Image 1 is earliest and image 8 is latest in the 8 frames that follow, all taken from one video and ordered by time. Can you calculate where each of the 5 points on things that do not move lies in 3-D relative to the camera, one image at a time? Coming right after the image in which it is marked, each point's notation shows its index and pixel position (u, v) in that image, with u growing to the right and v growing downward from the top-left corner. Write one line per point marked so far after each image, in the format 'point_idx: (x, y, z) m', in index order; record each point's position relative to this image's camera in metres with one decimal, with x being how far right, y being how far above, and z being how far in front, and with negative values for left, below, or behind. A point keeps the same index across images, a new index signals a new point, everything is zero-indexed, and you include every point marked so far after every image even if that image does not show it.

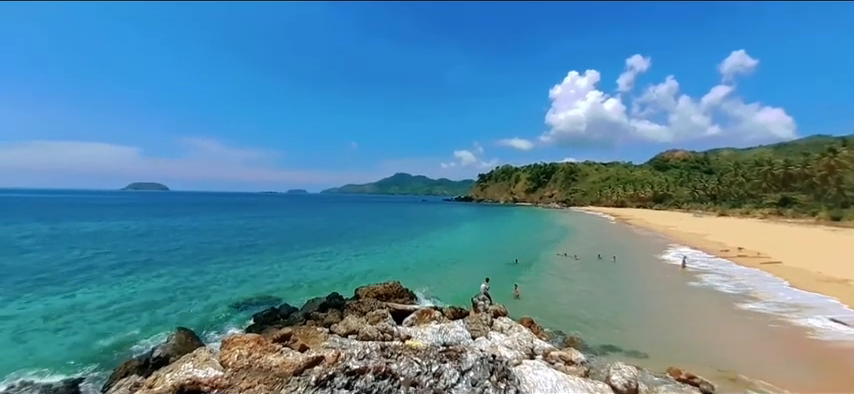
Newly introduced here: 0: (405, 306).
0: (-1.1, -5.9, +17.4) m
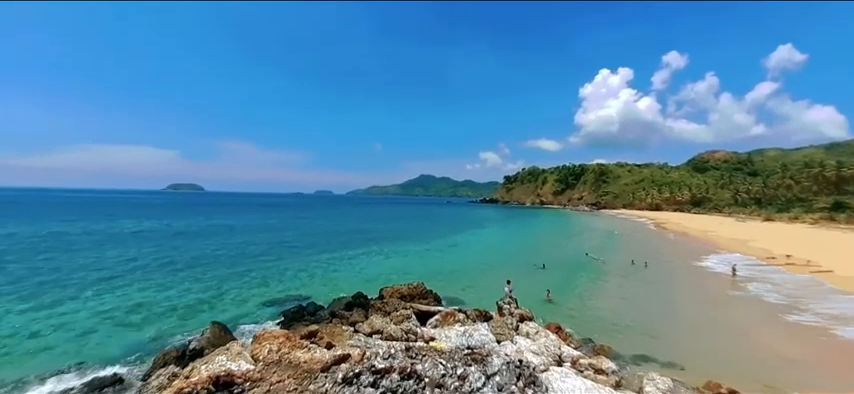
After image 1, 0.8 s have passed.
0: (+0.2, -5.9, +17.4) m
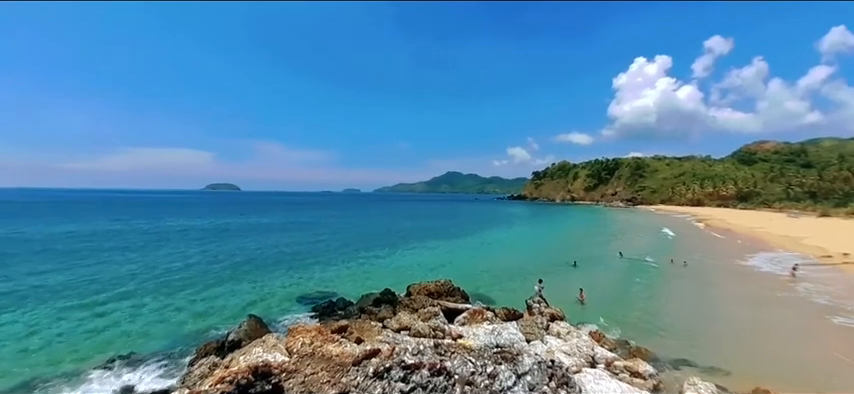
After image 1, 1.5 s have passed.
0: (+1.6, -5.8, +17.3) m
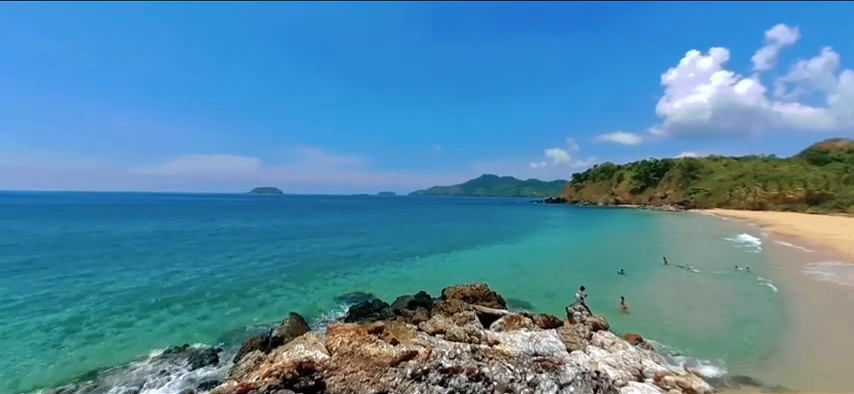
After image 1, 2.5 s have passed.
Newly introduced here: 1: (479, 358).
0: (+3.5, -5.9, +16.9) m
1: (+2.0, -6.1, +12.1) m
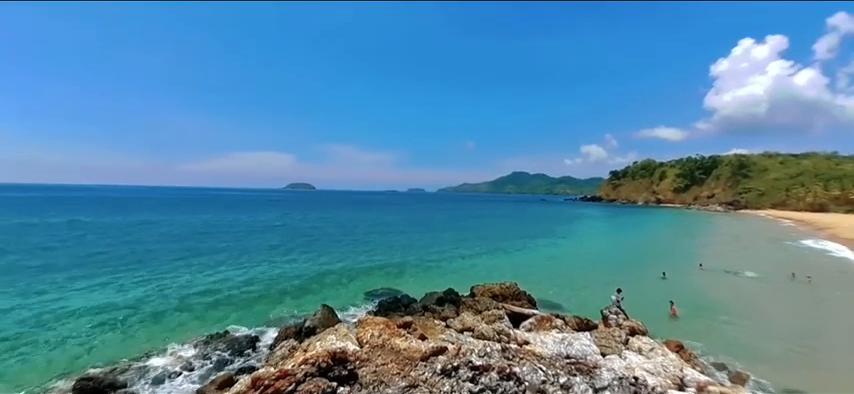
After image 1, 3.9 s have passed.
0: (+4.9, -5.8, +16.6) m
1: (+3.1, -5.9, +11.9) m
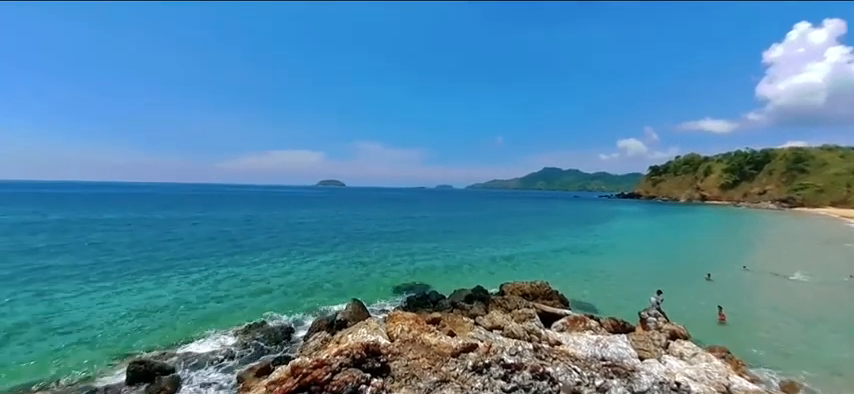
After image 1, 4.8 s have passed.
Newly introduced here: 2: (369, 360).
0: (+6.4, -5.7, +16.2) m
1: (+4.2, -5.8, +11.6) m
2: (-1.9, -5.4, +10.6) m
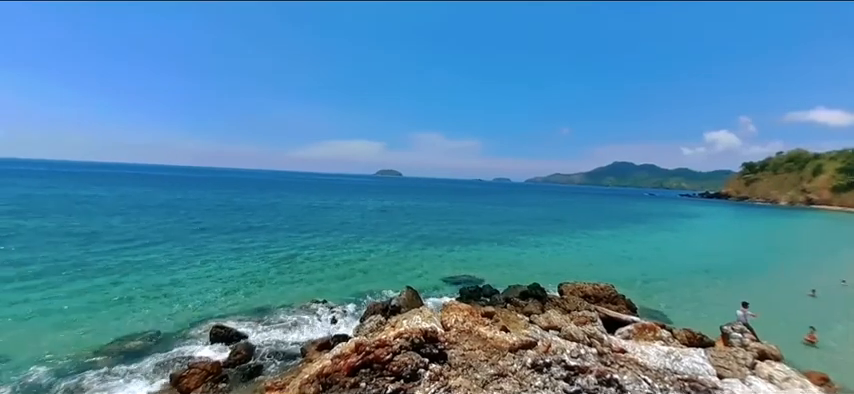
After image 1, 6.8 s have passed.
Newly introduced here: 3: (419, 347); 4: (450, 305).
0: (+8.9, -5.5, +15.1) m
1: (+6.1, -5.6, +10.9) m
2: (0.0, -4.9, +10.7) m
3: (-0.3, -4.9, +10.5) m
4: (+0.9, -4.4, +13.2) m
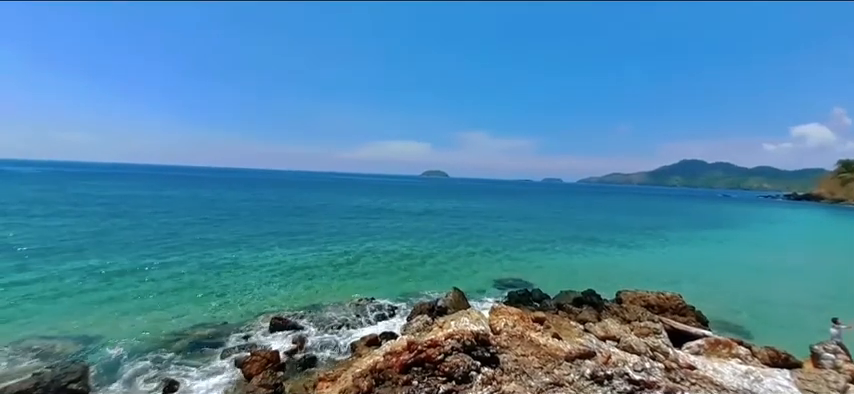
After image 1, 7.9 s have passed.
0: (+10.9, -5.6, +13.8) m
1: (+7.7, -5.6, +9.9) m
2: (+1.6, -4.9, +10.4) m
3: (+1.3, -4.9, +10.3) m
4: (+2.9, -4.4, +12.9) m
